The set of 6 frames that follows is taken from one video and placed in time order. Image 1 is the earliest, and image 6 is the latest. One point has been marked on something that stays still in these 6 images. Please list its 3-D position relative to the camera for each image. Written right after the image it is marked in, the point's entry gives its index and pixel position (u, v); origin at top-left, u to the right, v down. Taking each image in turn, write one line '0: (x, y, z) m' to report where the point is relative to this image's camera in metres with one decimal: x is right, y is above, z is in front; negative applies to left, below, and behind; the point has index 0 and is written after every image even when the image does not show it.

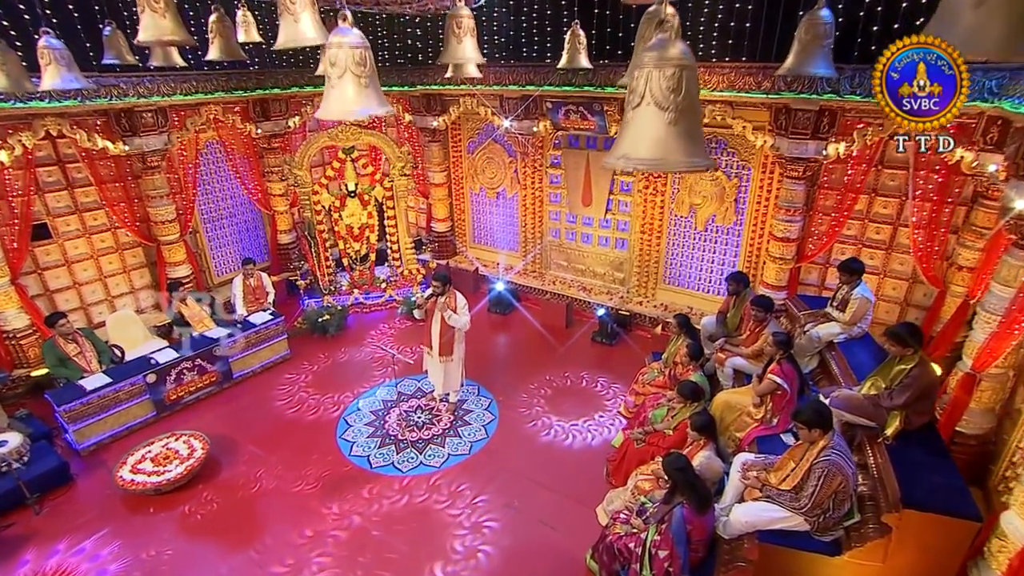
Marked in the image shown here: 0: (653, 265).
0: (+1.8, +0.3, +8.9) m
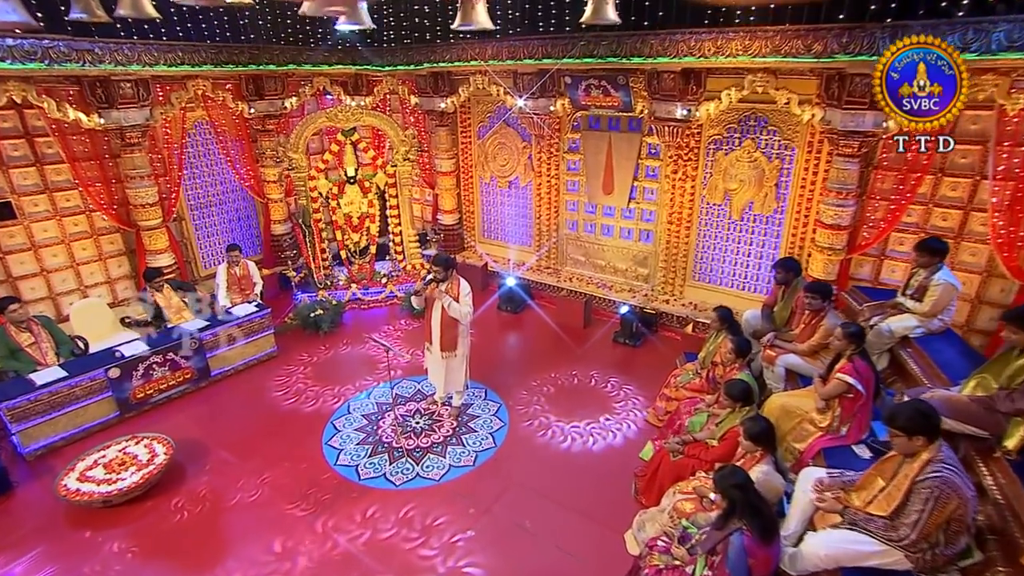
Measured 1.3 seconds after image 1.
0: (+1.9, +0.3, +8.0) m
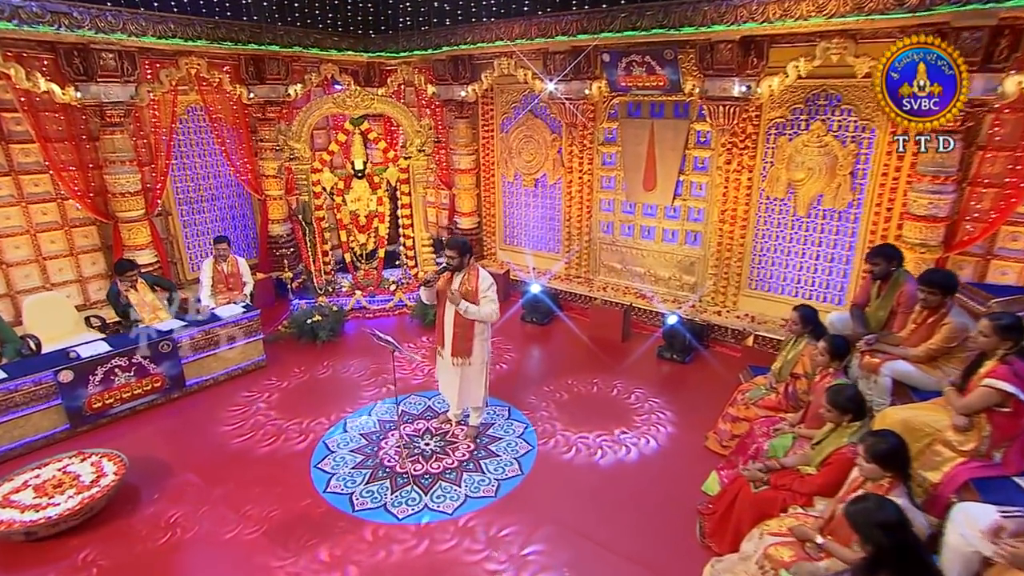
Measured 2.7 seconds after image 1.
0: (+2.2, +0.2, +6.9) m
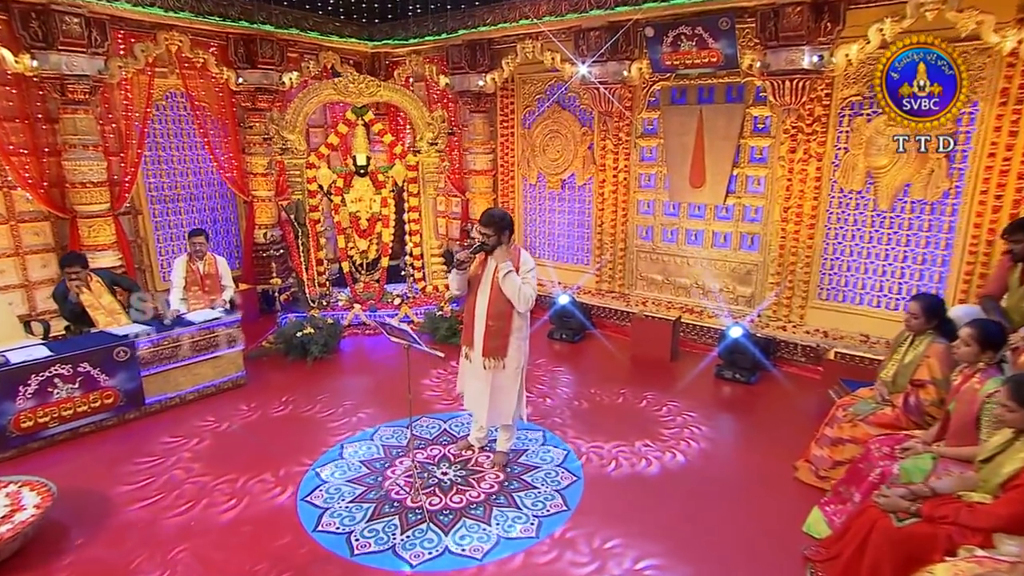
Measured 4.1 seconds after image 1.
0: (+2.4, +0.1, +5.9) m
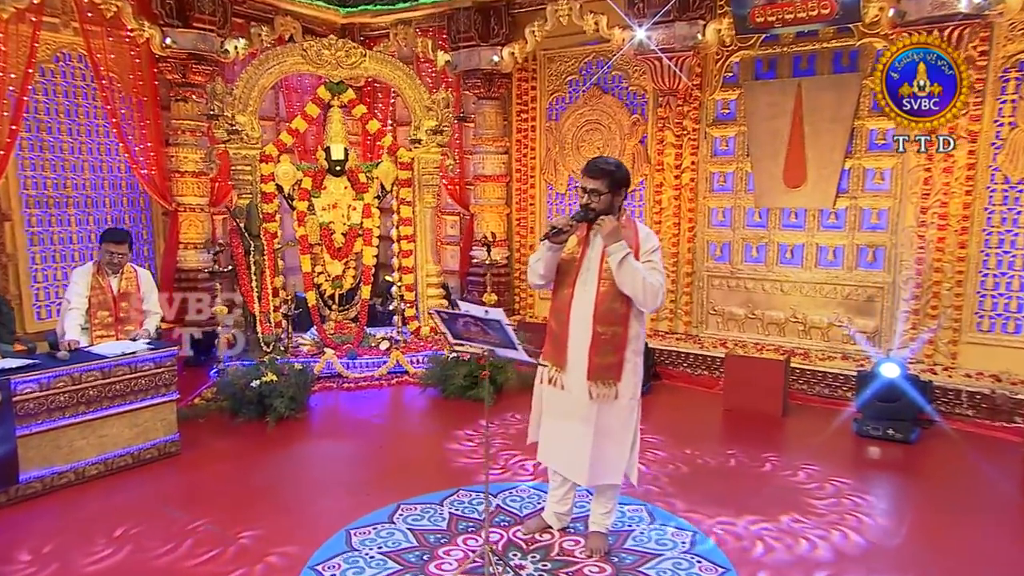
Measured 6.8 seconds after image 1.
0: (+2.7, 0.0, +4.4) m
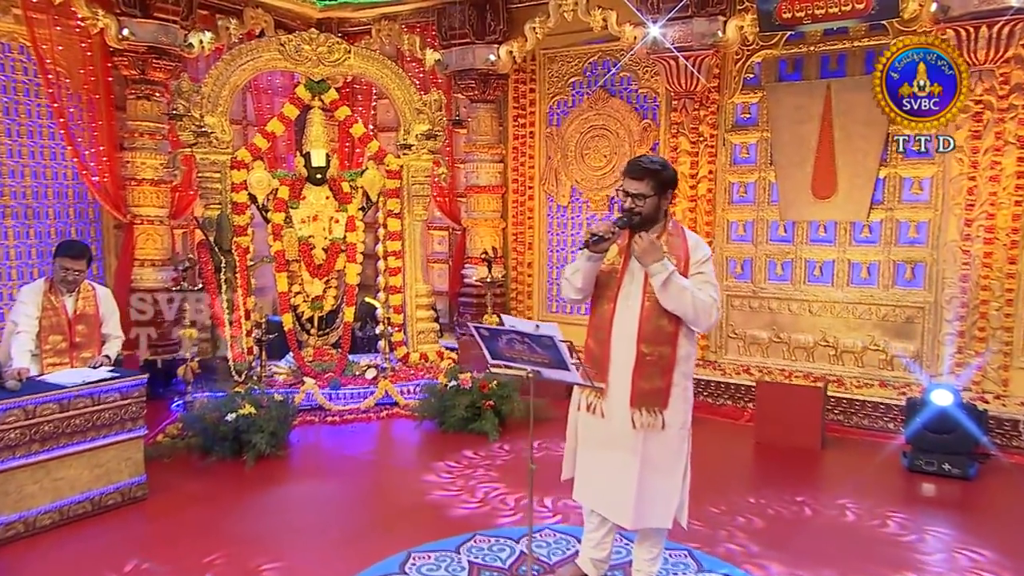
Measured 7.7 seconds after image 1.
0: (+2.8, -0.1, +4.0) m
